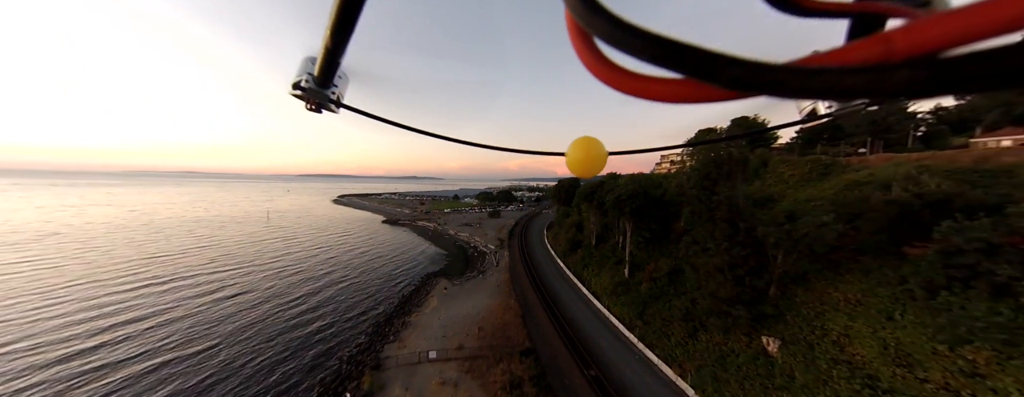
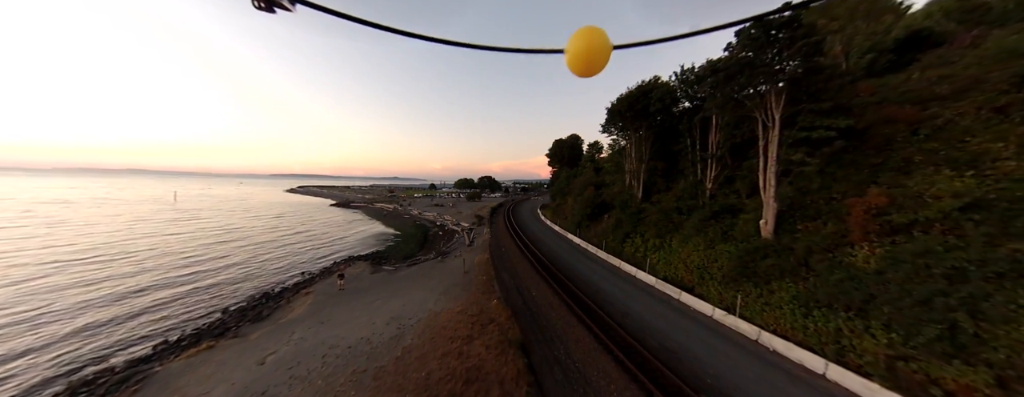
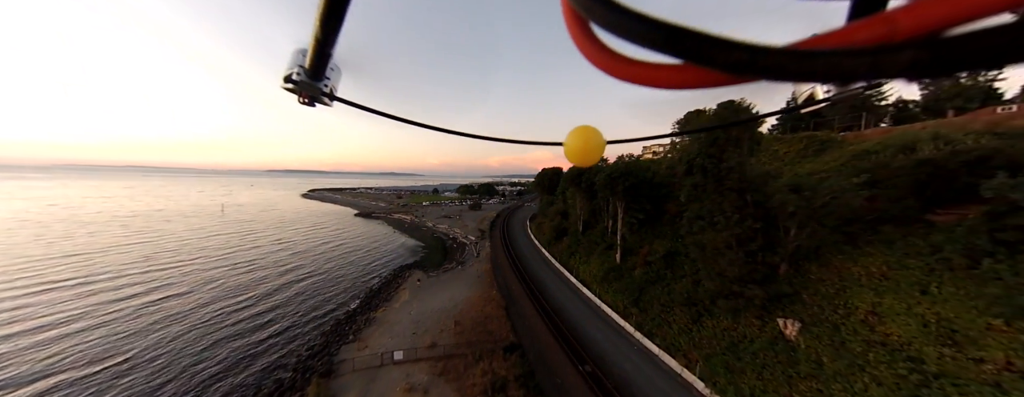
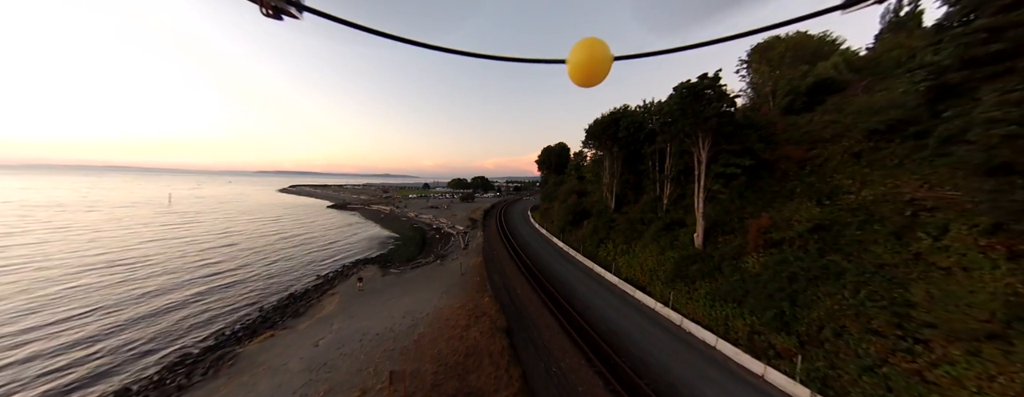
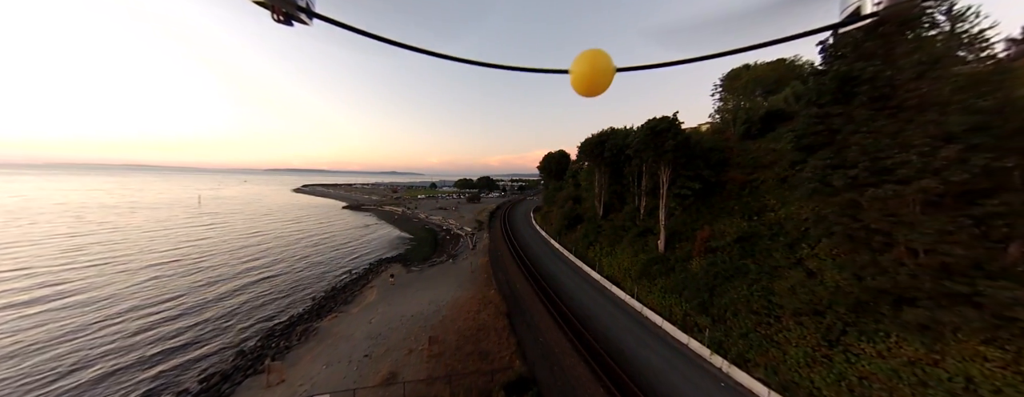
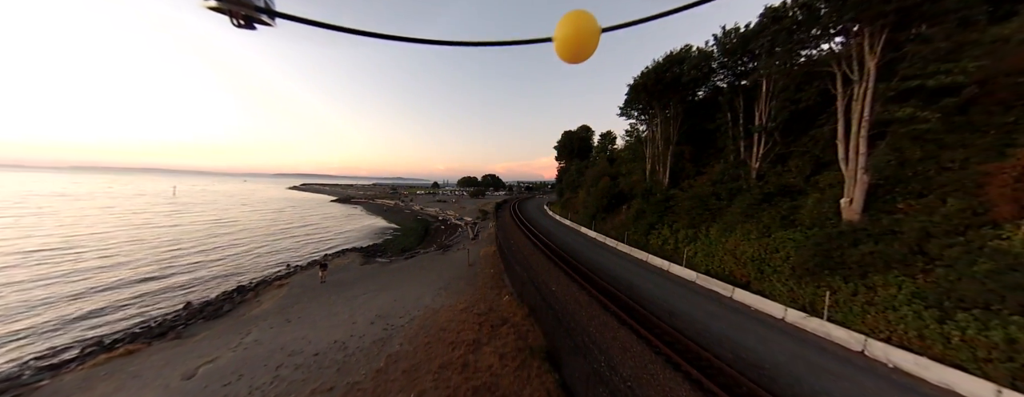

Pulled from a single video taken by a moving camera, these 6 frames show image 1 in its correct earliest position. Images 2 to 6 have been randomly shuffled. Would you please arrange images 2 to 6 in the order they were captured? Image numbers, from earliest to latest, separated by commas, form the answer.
3, 5, 4, 2, 6
